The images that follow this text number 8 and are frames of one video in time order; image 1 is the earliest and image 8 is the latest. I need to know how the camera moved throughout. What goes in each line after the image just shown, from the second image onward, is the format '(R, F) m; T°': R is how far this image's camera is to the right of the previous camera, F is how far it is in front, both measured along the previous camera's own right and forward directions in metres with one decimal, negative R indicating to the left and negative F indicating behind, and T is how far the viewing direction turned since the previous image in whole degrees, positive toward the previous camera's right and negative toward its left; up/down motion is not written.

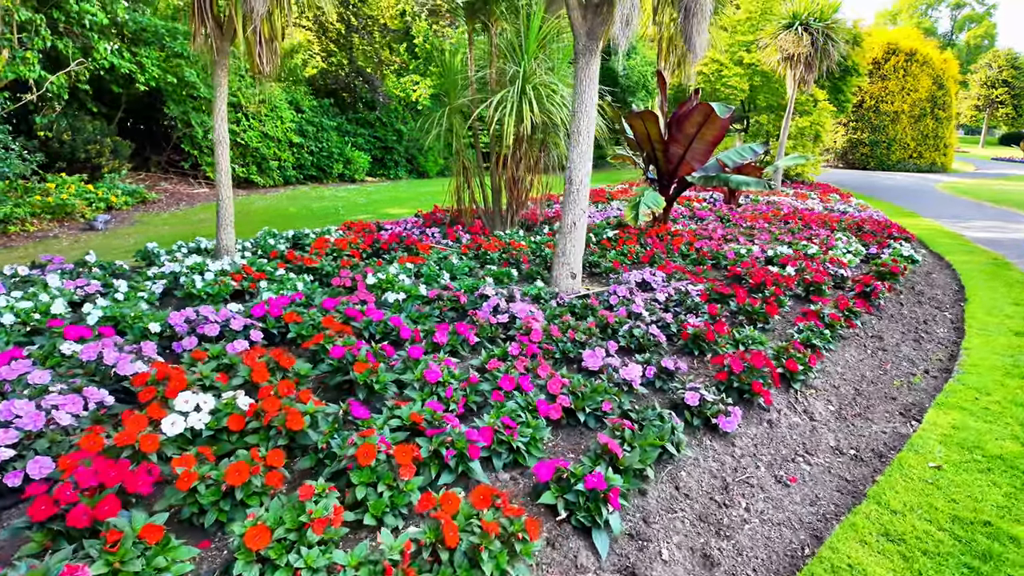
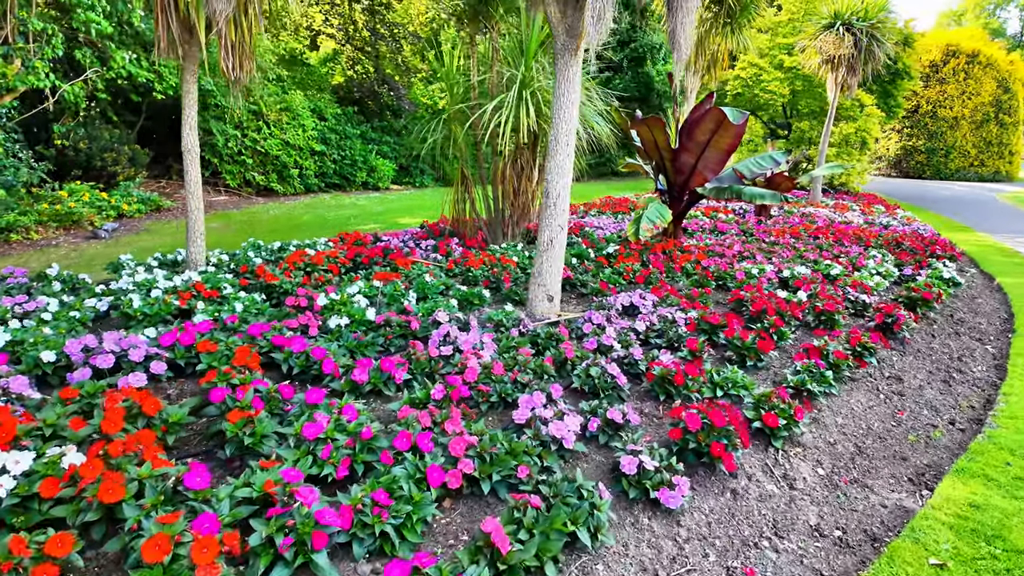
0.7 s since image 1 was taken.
(+0.4, +0.3) m; -4°
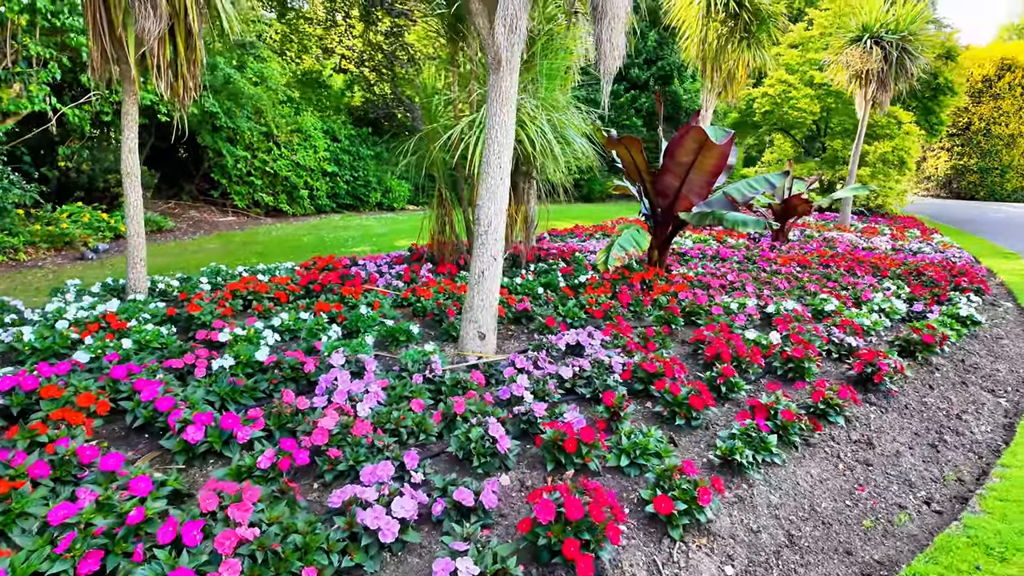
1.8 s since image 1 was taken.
(+0.5, +0.3) m; -4°
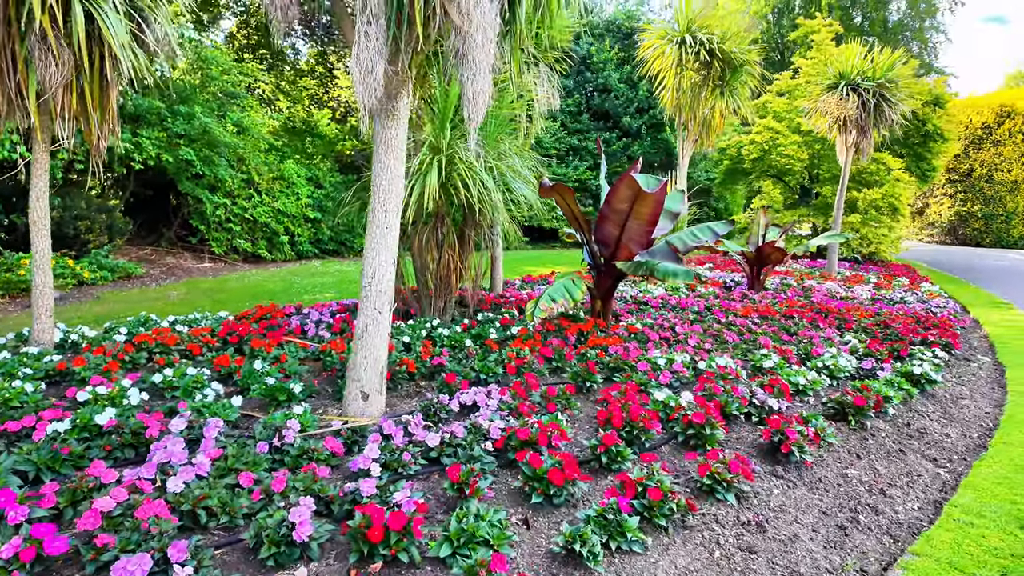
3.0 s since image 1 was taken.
(+0.6, +0.2) m; -1°
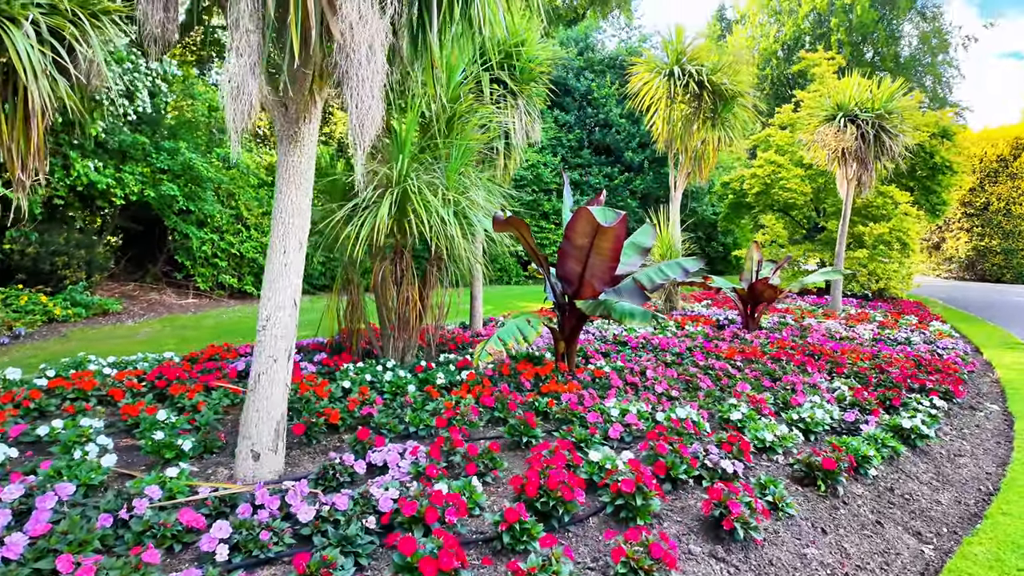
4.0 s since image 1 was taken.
(+0.4, +0.3) m; -2°
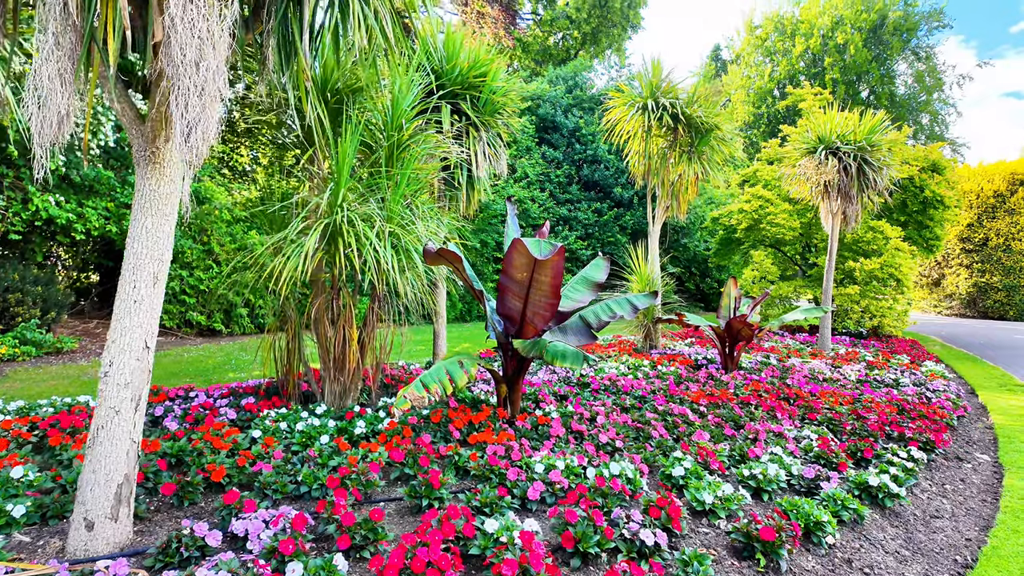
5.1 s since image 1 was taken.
(+0.4, +0.3) m; 0°
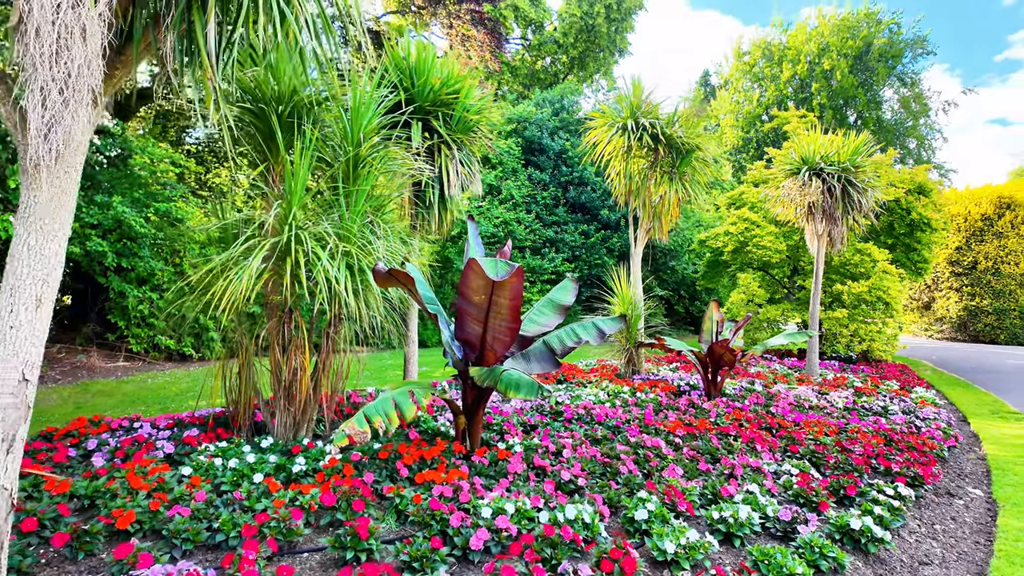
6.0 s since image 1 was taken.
(+0.2, +0.2) m; +1°
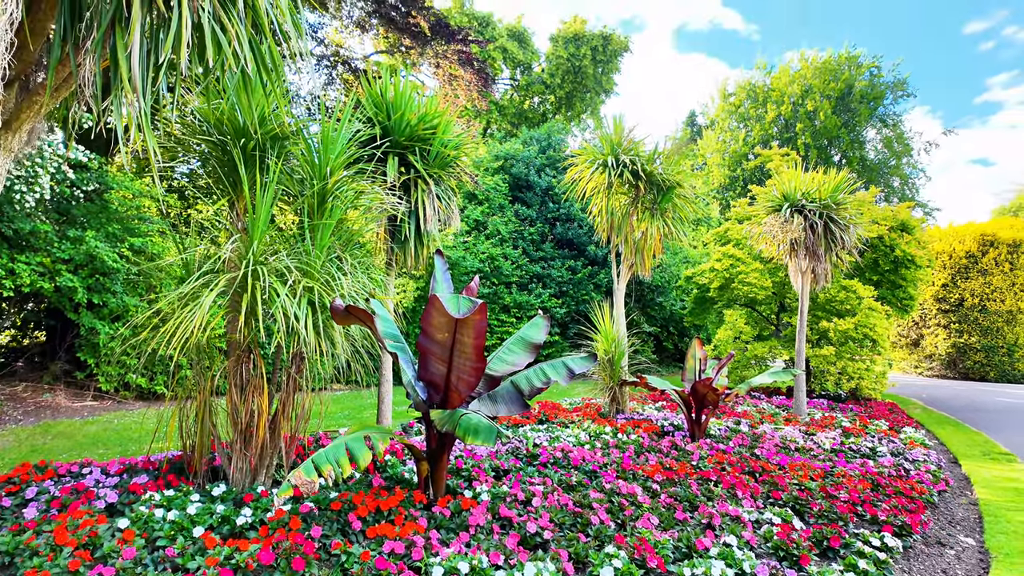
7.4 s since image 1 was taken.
(+0.1, +0.1) m; +1°
